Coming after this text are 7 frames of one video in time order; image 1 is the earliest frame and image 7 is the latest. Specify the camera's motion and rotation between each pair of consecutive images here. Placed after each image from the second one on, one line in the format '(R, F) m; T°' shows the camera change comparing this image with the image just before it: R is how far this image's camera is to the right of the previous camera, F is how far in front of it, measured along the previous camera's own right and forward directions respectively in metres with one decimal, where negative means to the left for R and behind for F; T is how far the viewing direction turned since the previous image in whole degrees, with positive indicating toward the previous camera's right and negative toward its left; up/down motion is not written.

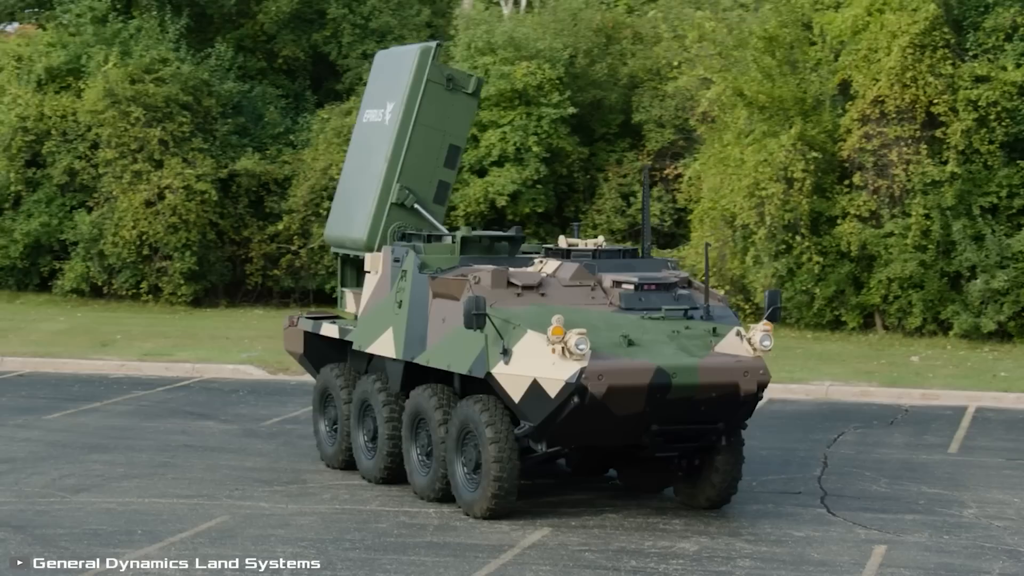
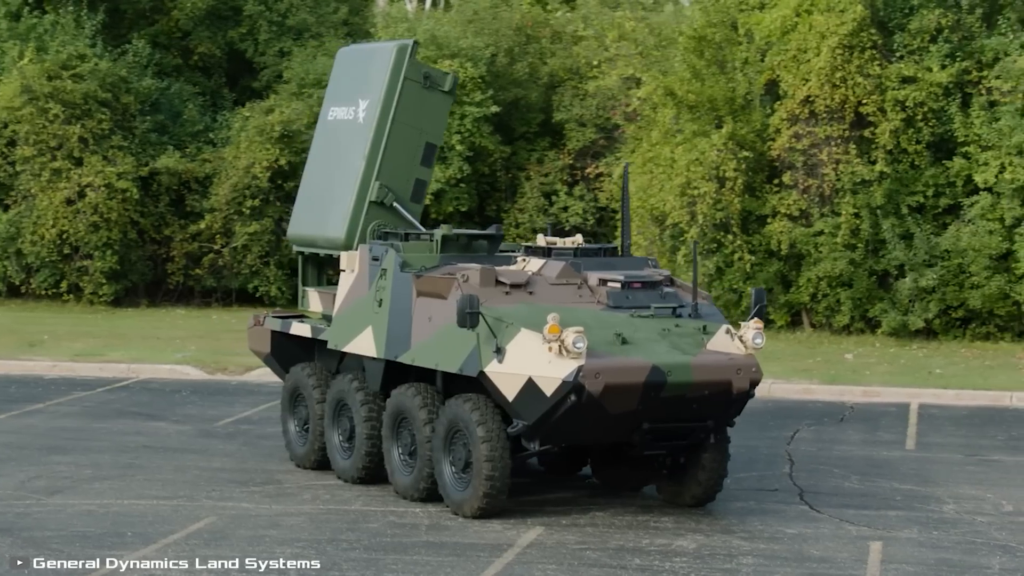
(-0.5, +0.1) m; +3°
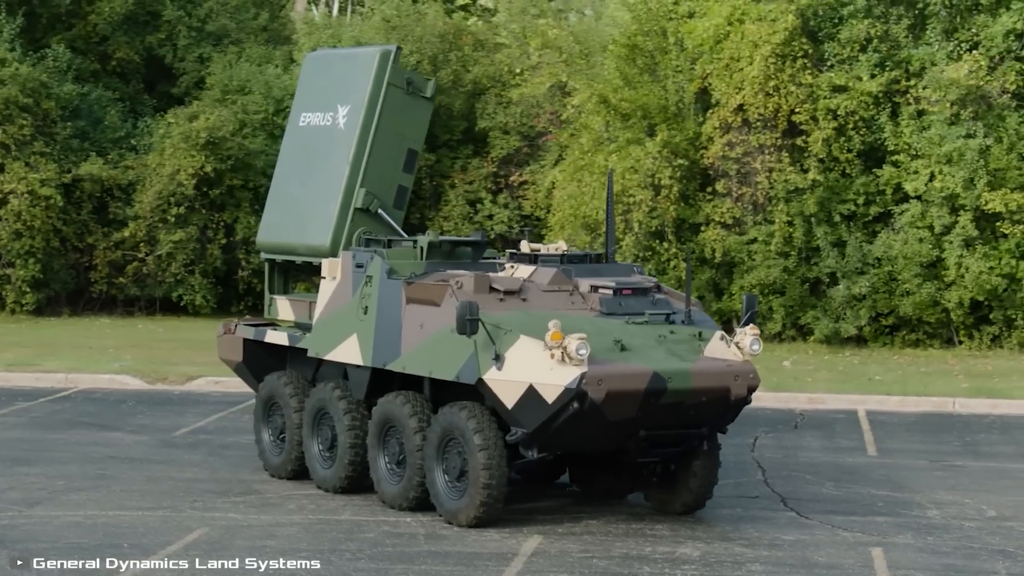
(-0.6, +0.1) m; +3°
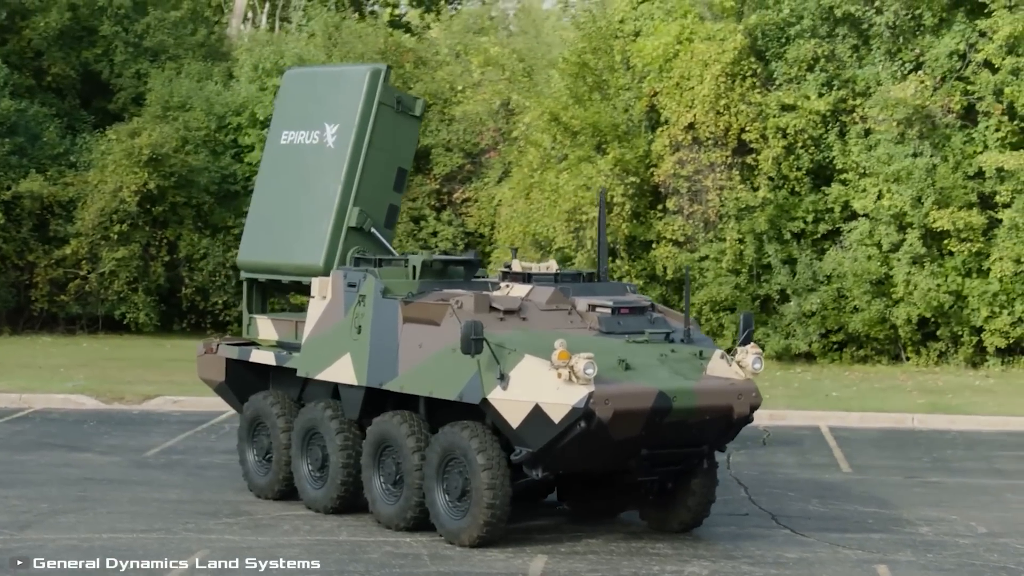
(-0.5, 0.0) m; +3°
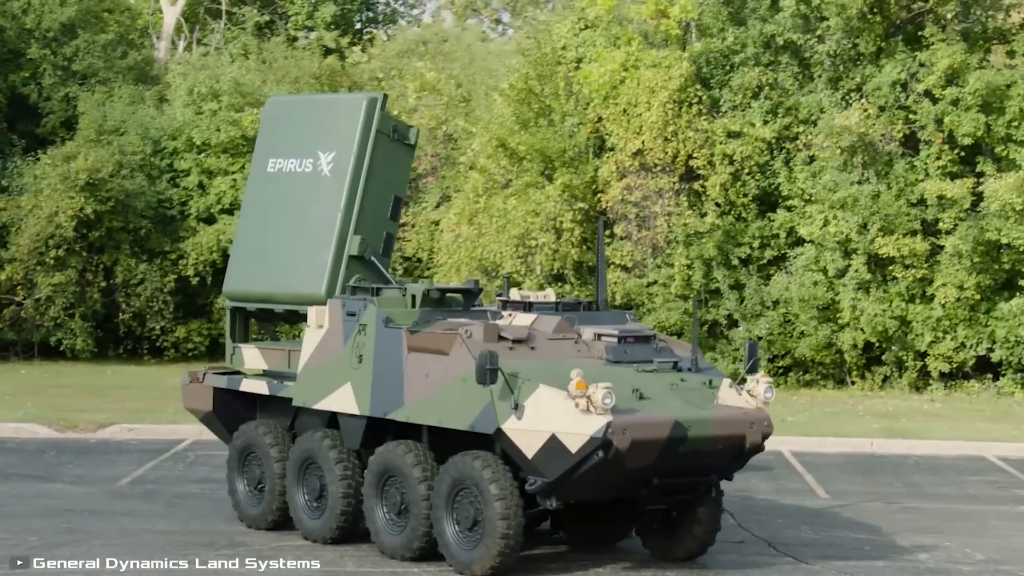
(-0.6, 0.0) m; +3°
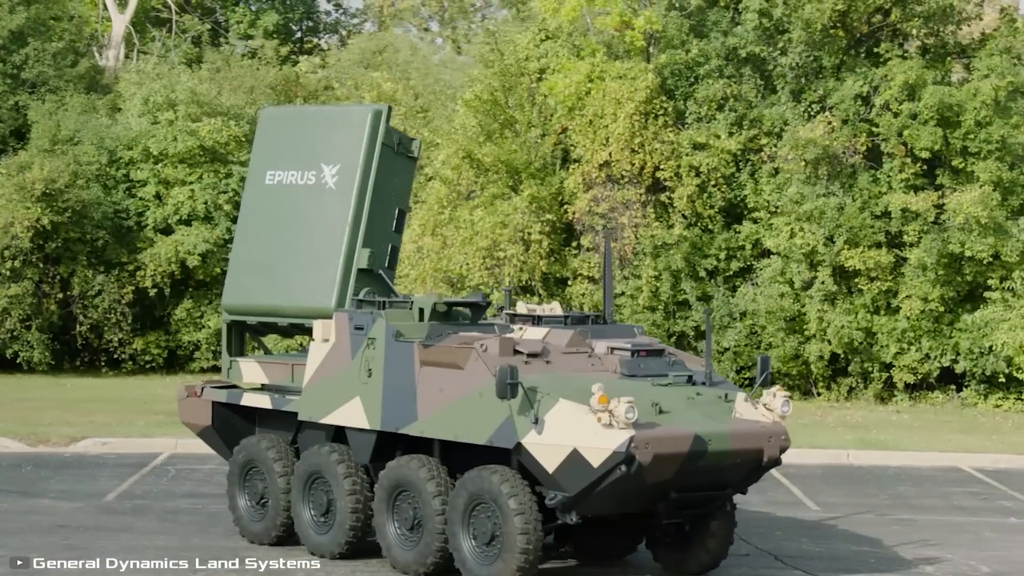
(-0.5, +0.1) m; +2°
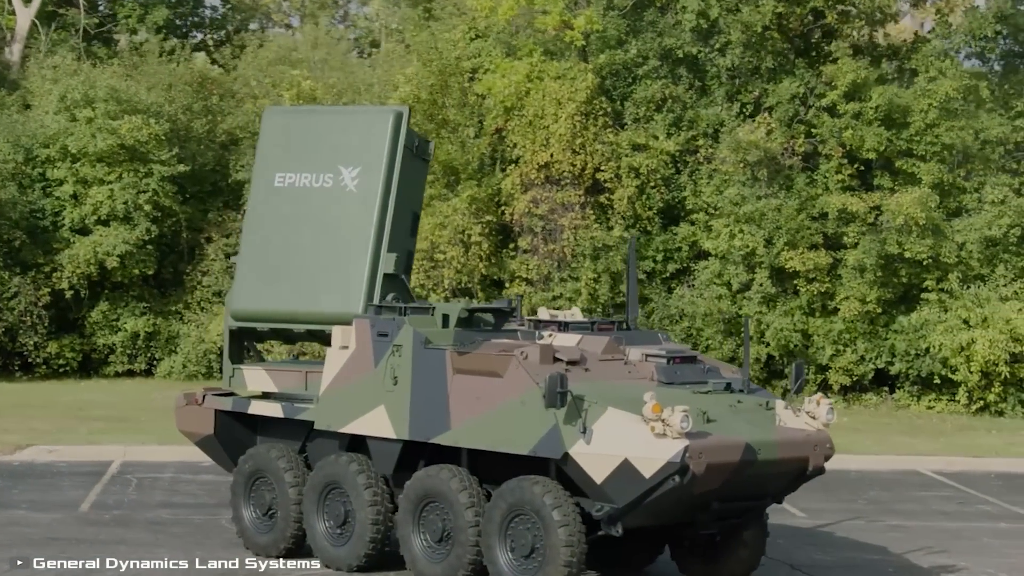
(-0.9, +0.3) m; +4°
